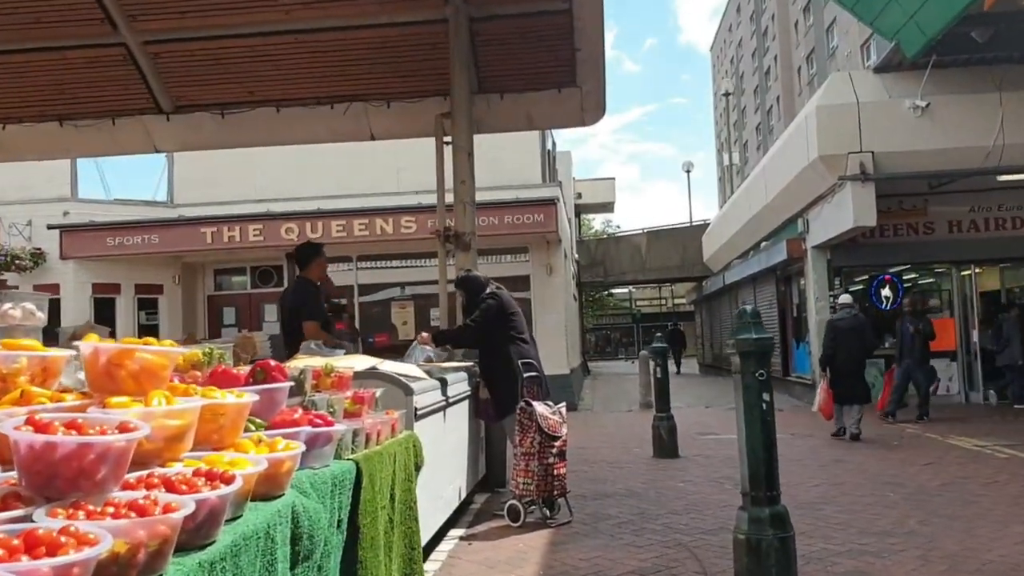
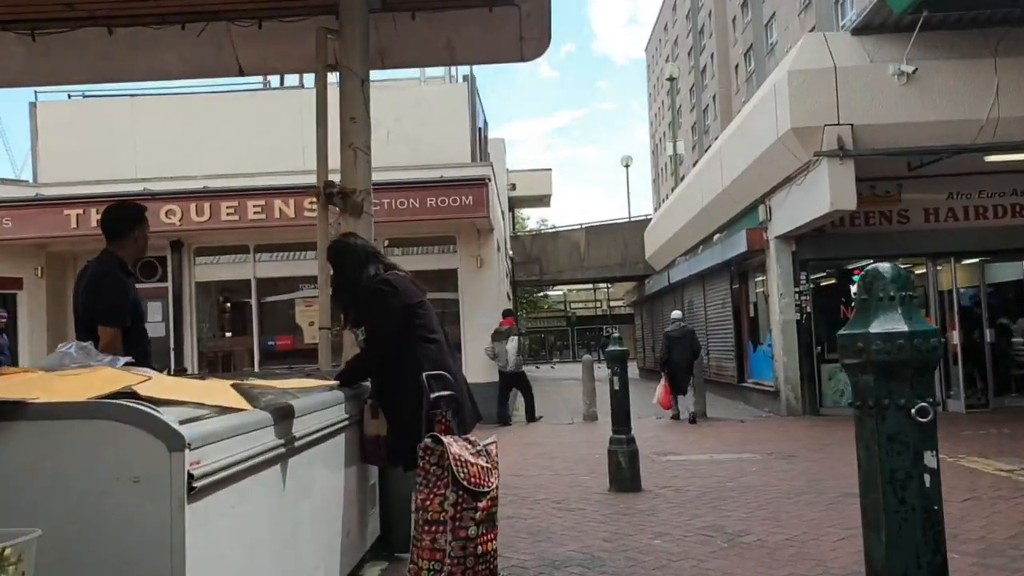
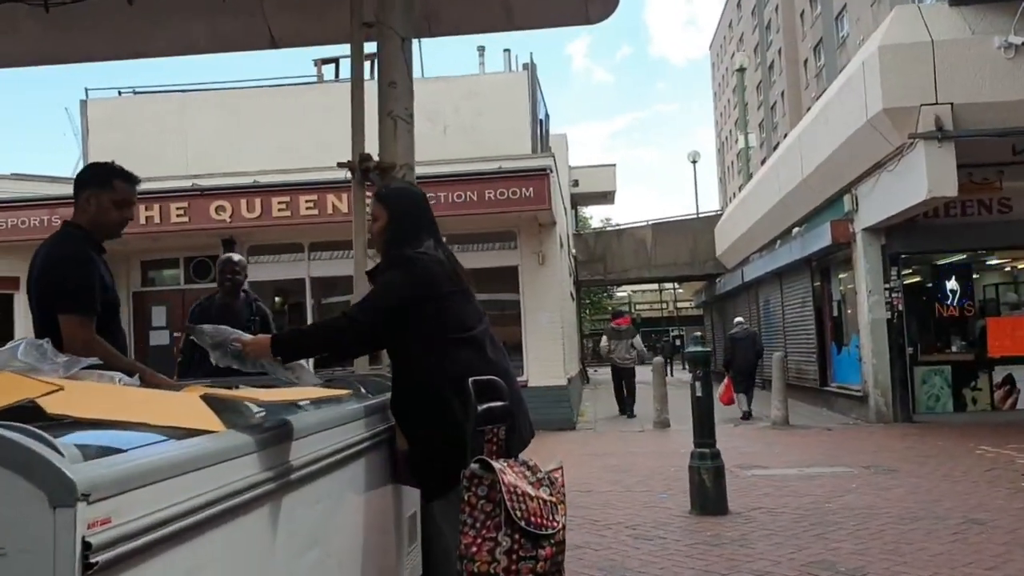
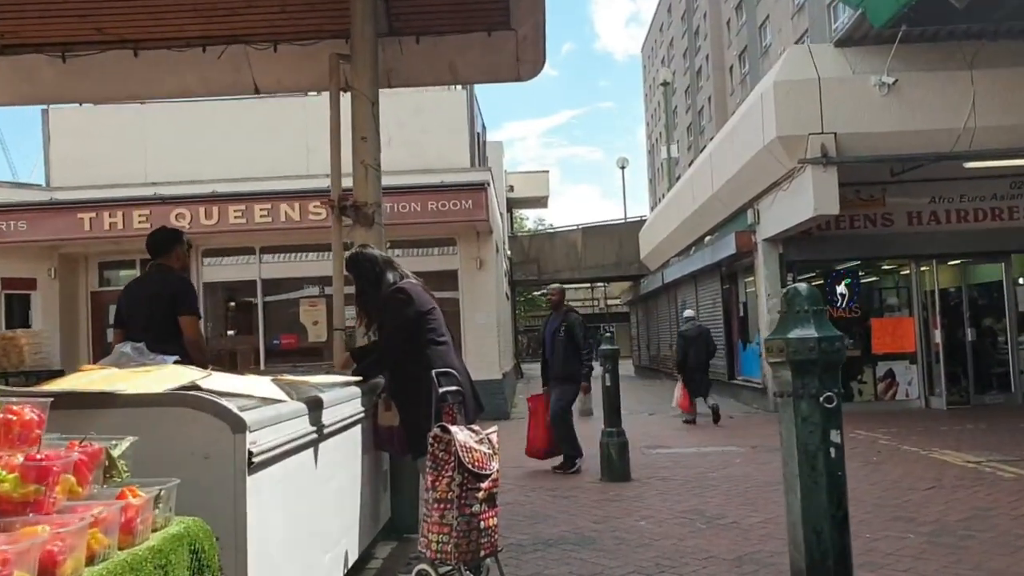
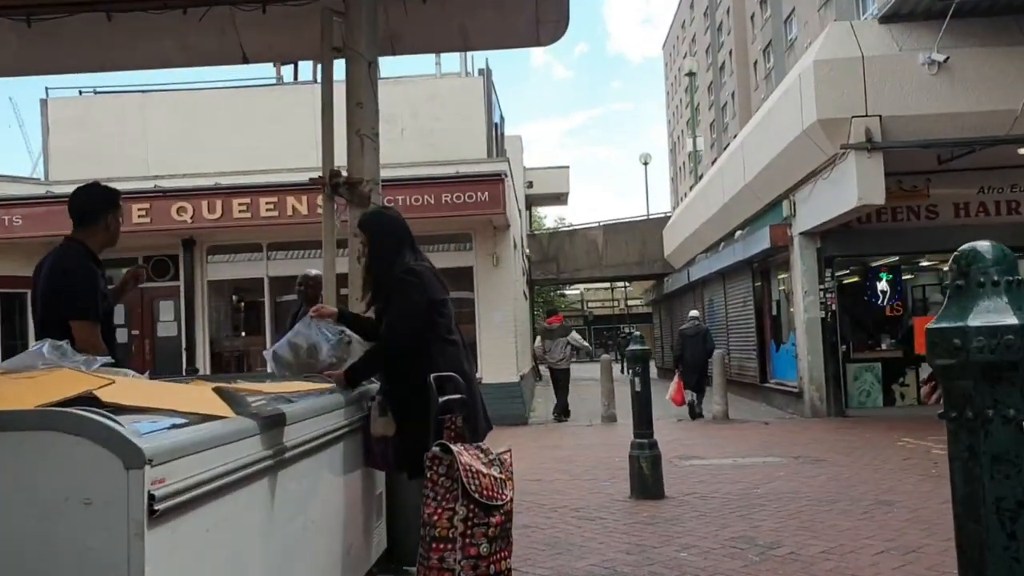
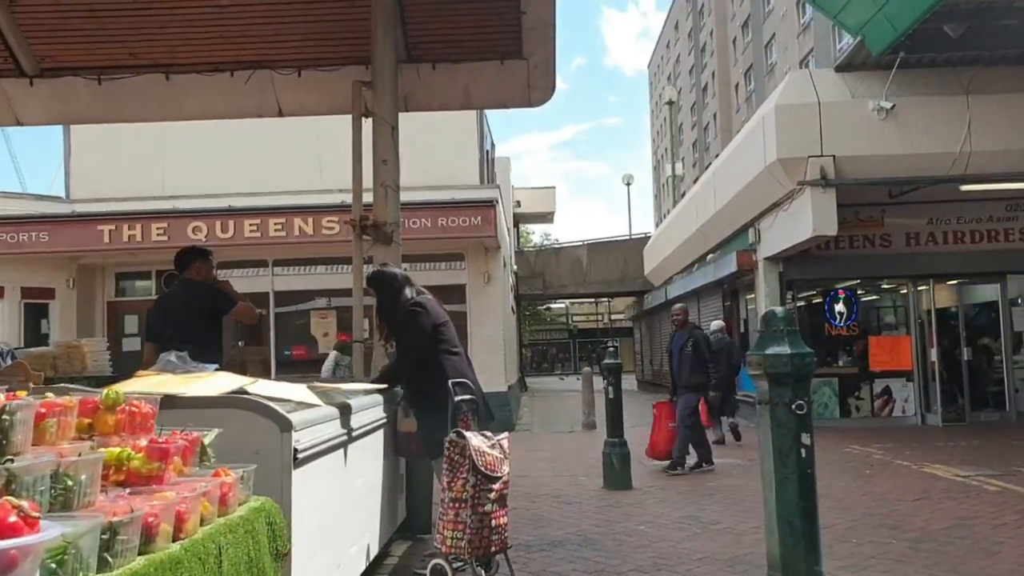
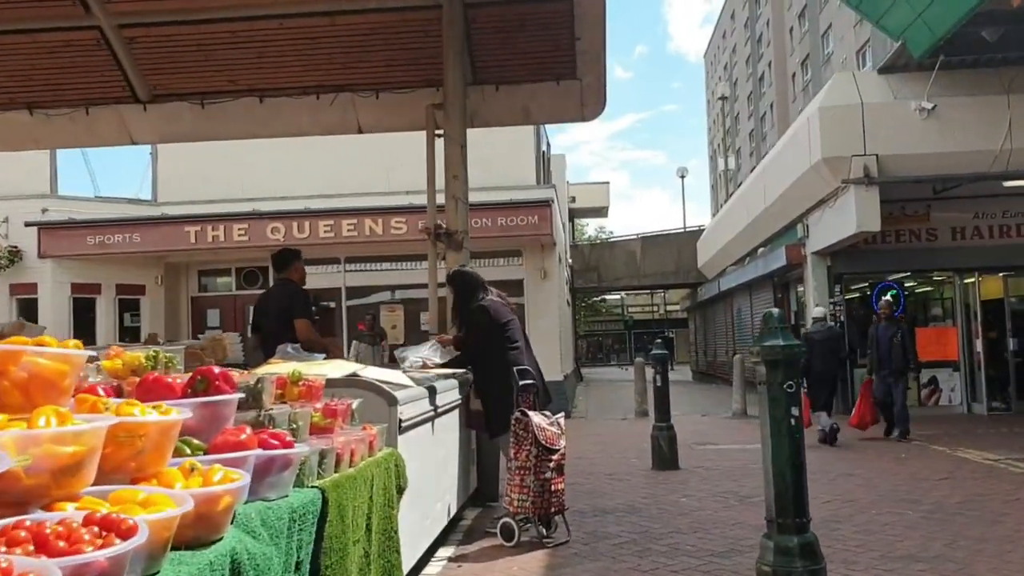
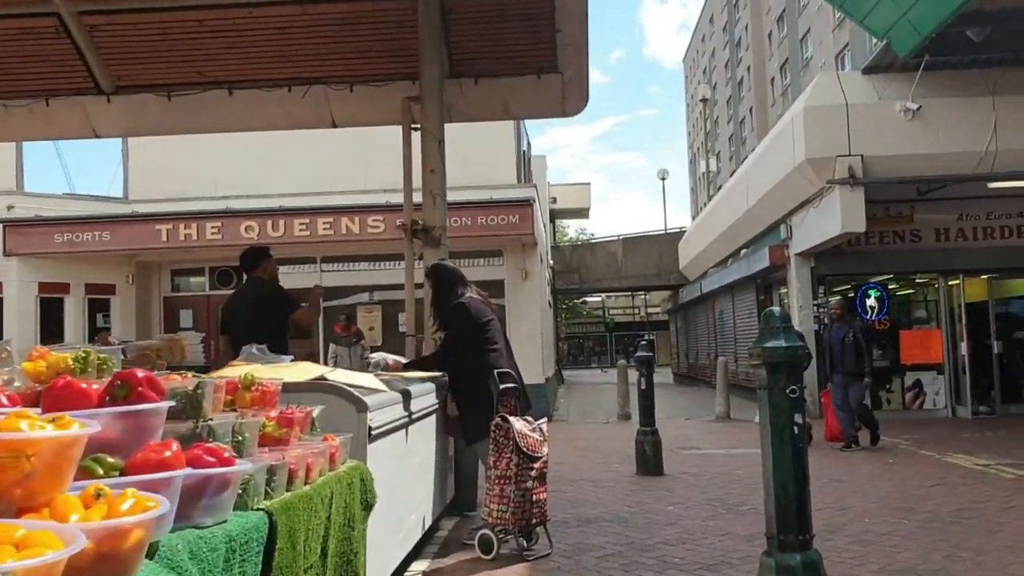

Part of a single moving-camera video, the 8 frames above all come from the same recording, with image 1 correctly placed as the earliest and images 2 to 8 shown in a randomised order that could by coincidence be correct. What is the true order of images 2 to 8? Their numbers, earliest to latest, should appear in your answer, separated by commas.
7, 8, 6, 4, 2, 5, 3
